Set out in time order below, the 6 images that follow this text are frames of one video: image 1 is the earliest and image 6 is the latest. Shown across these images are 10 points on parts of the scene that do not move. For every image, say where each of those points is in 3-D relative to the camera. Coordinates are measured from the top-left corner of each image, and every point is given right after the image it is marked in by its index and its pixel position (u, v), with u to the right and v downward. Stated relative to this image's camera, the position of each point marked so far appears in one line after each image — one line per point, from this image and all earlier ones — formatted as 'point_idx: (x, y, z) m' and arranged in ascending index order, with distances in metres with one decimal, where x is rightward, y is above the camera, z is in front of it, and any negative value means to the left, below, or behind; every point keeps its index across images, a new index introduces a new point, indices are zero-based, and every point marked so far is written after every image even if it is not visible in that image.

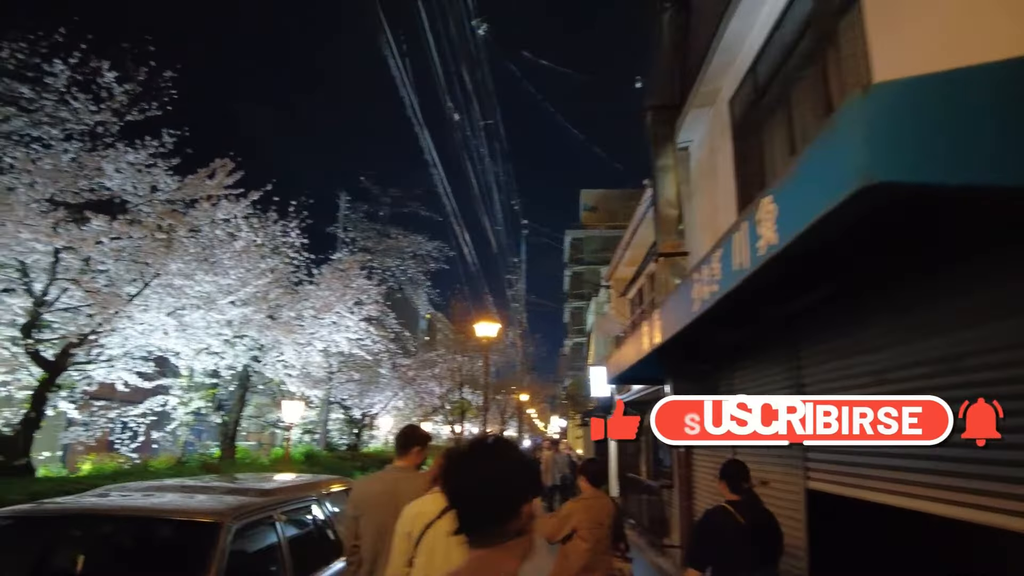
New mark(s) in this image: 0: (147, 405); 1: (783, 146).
0: (-10.7, -3.4, +19.1) m
1: (+2.8, +1.5, +6.7) m
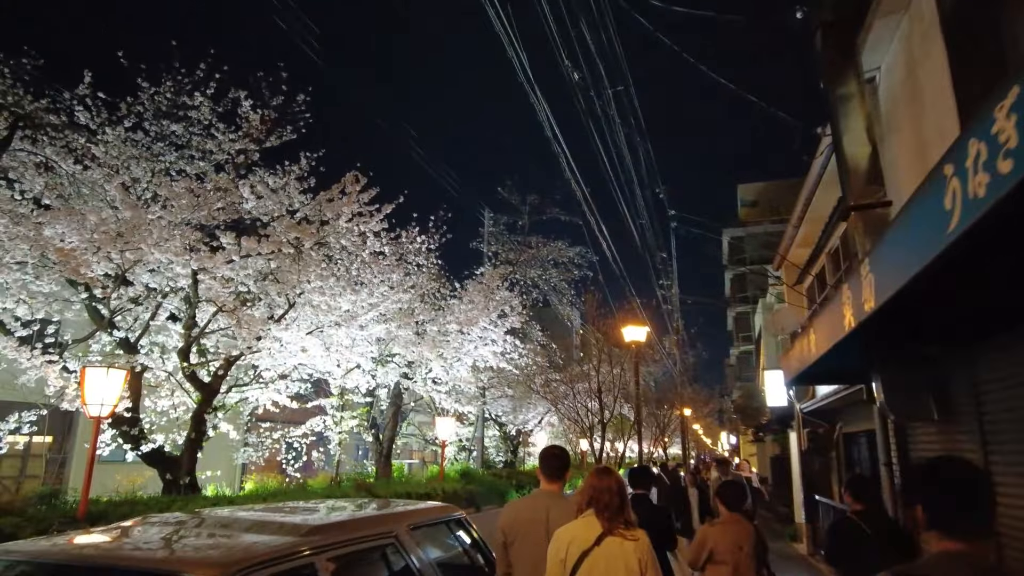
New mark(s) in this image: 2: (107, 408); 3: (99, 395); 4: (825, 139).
0: (-6.2, -4.1, +19.6) m
1: (+3.7, +1.9, +4.6) m
2: (-6.5, -1.9, +10.5) m
3: (-6.6, -1.7, +10.4) m
4: (+4.0, +1.9, +8.3) m
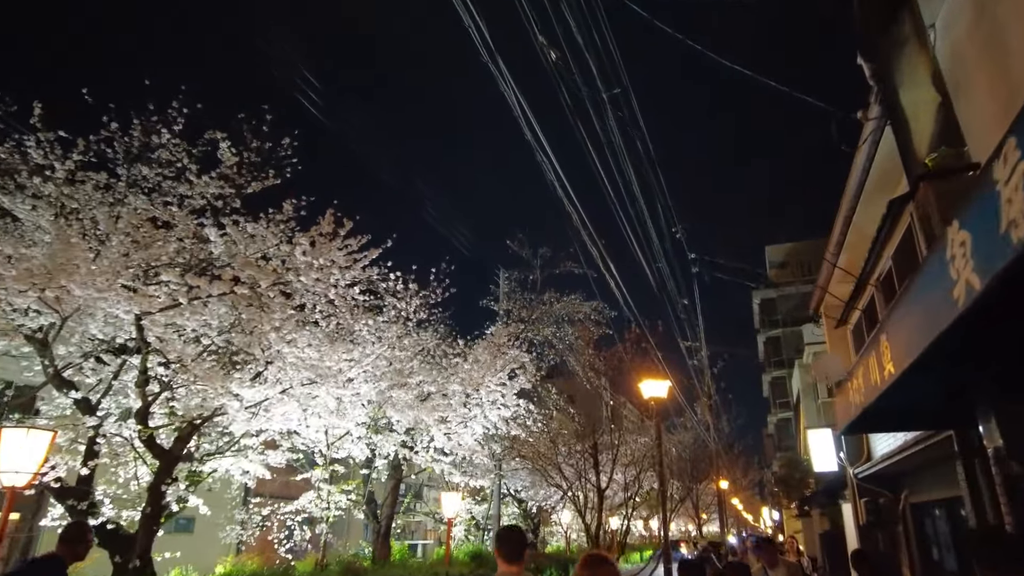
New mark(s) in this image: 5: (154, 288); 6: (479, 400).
0: (-5.9, -5.8, +17.8) m
1: (+3.2, +2.0, +3.0) m
2: (-6.6, -2.6, +8.9) m
3: (-6.7, -2.4, +8.8) m
4: (+3.7, +1.6, +6.7) m
5: (-6.0, -0.2, +11.9) m
6: (-1.0, -3.4, +19.5) m
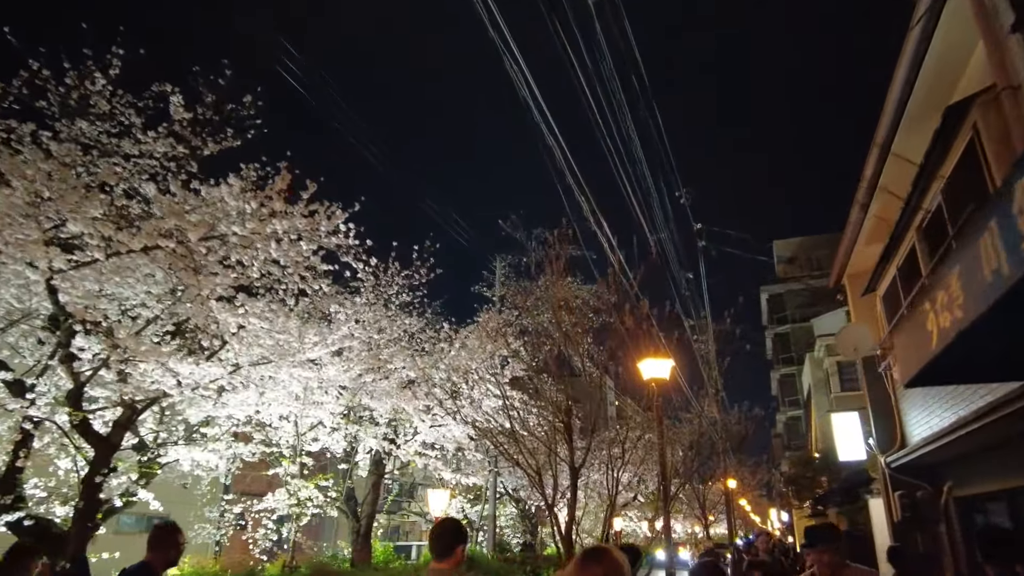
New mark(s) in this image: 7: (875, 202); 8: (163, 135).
0: (-6.2, -5.2, +16.4) m
1: (+2.8, +2.6, +1.6) m
2: (-7.0, -2.0, +7.5) m
3: (-7.1, -1.8, +7.5) m
4: (+3.3, +2.2, +5.3) m
5: (-6.3, +0.3, +10.5) m
6: (-1.3, -2.8, +18.1) m
7: (+4.9, +1.1, +8.8) m
8: (-6.4, +2.8, +12.0) m
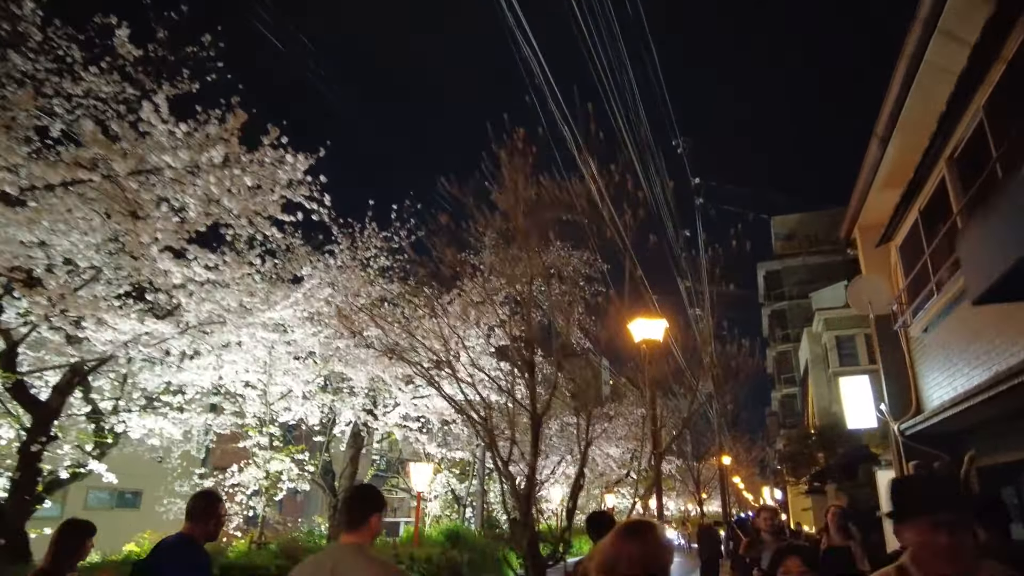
0: (-6.6, -4.3, +15.5) m
1: (+2.6, +3.1, +0.6) m
2: (-7.3, -1.4, +6.5) m
3: (-7.4, -1.1, +6.5) m
4: (+3.0, +2.8, +4.2) m
5: (-6.6, +1.1, +9.5) m
6: (-1.6, -1.9, +17.2) m
7: (+4.6, +1.8, +7.9) m
8: (-6.7, +3.6, +10.9) m
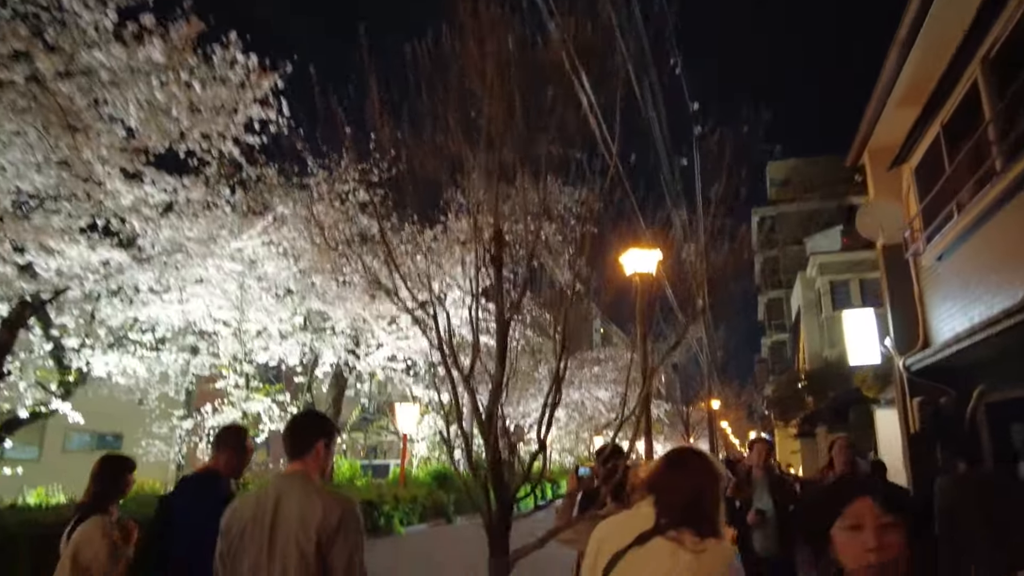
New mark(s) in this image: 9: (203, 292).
0: (-6.9, -2.9, +15.0) m
1: (+2.4, +3.3, -0.3) m
2: (-7.5, -0.6, +5.9) m
3: (-7.6, -0.4, +5.8) m
4: (+2.9, +3.3, +3.4) m
5: (-6.9, +2.1, +8.6) m
6: (-2.0, -0.3, +16.6) m
7: (+4.4, +2.6, +7.1) m
8: (-6.9, +4.7, +9.9) m
9: (-5.4, -0.3, +11.4) m
